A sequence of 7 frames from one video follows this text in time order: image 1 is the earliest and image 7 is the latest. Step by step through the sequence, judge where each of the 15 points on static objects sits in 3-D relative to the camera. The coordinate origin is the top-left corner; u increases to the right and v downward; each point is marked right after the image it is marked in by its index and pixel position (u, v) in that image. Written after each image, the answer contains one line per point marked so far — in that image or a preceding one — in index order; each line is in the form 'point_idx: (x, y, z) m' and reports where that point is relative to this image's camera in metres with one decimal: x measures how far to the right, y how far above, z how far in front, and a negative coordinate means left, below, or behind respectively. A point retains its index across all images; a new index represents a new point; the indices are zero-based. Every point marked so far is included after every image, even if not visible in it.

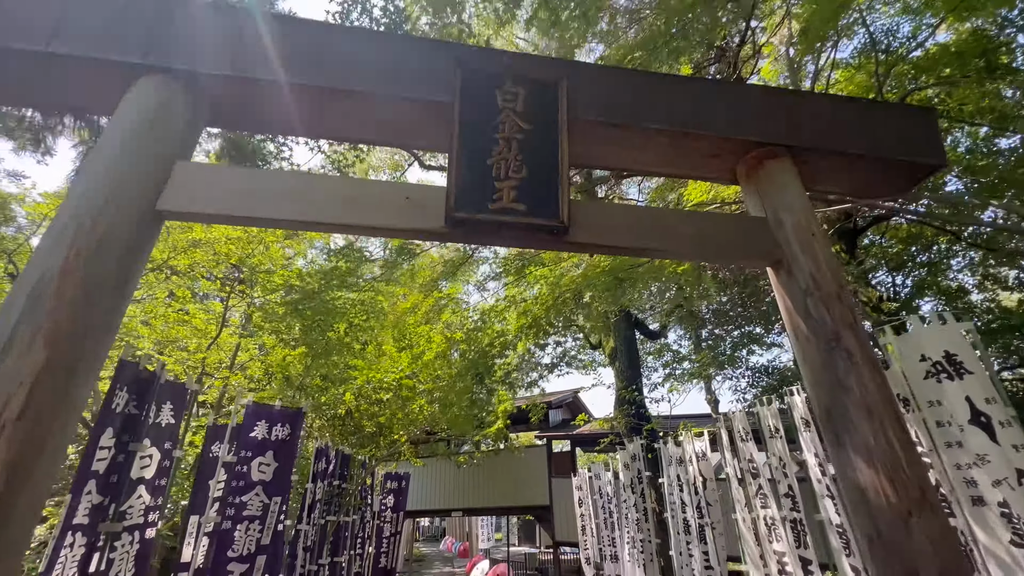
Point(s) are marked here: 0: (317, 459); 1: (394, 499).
0: (-2.9, -2.5, +6.6) m
1: (-2.9, -5.1, +11.0) m
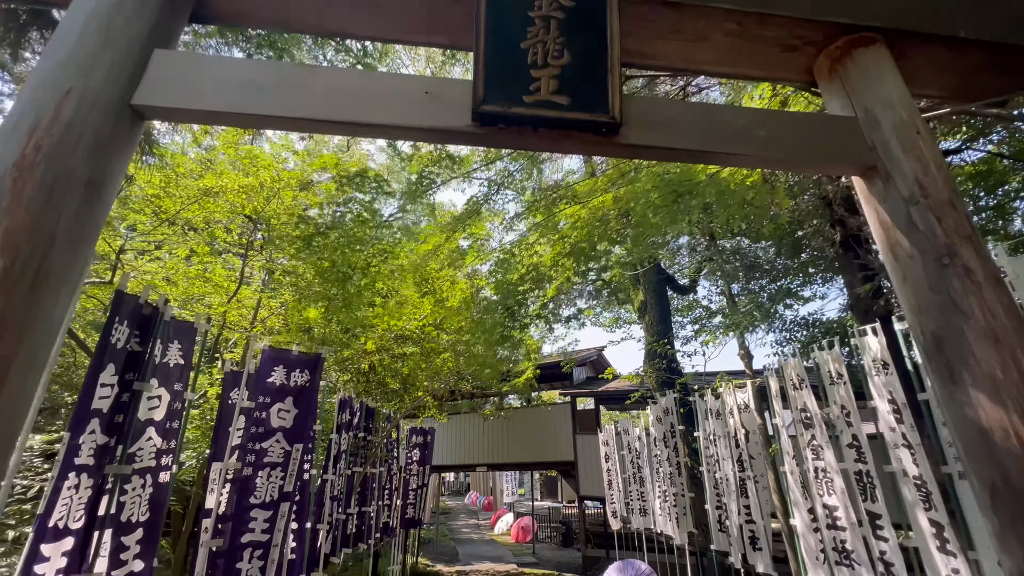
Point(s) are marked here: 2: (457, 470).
0: (-2.4, -1.7, +6.4) m
1: (-2.2, -4.0, +11.1) m
2: (-2.0, -6.9, +17.0) m
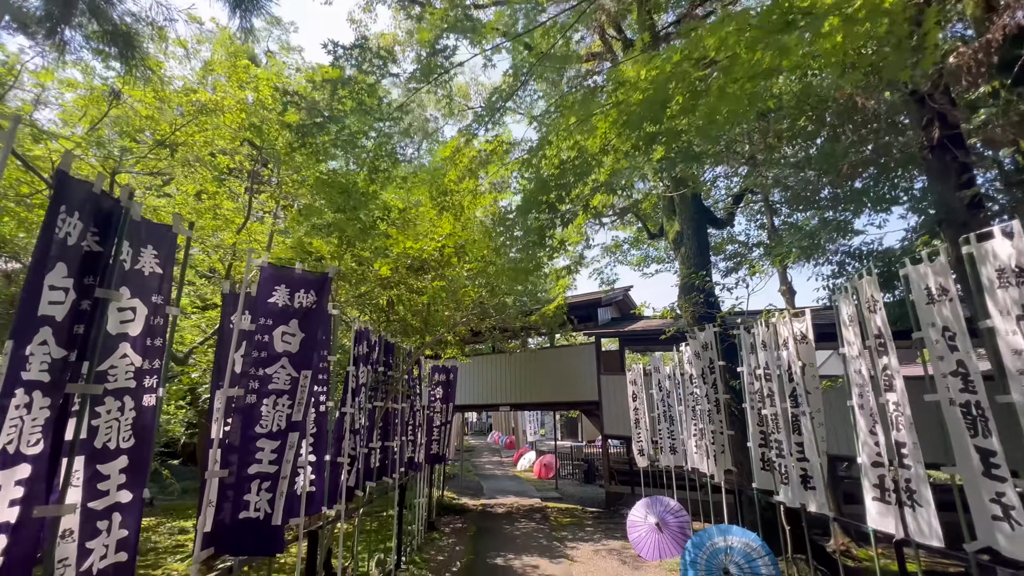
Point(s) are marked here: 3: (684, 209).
0: (-2.1, -0.7, +6.0) m
1: (-1.6, -2.5, +10.9) m
2: (-1.1, -4.6, +17.1) m
3: (+3.7, +1.7, +9.6) m
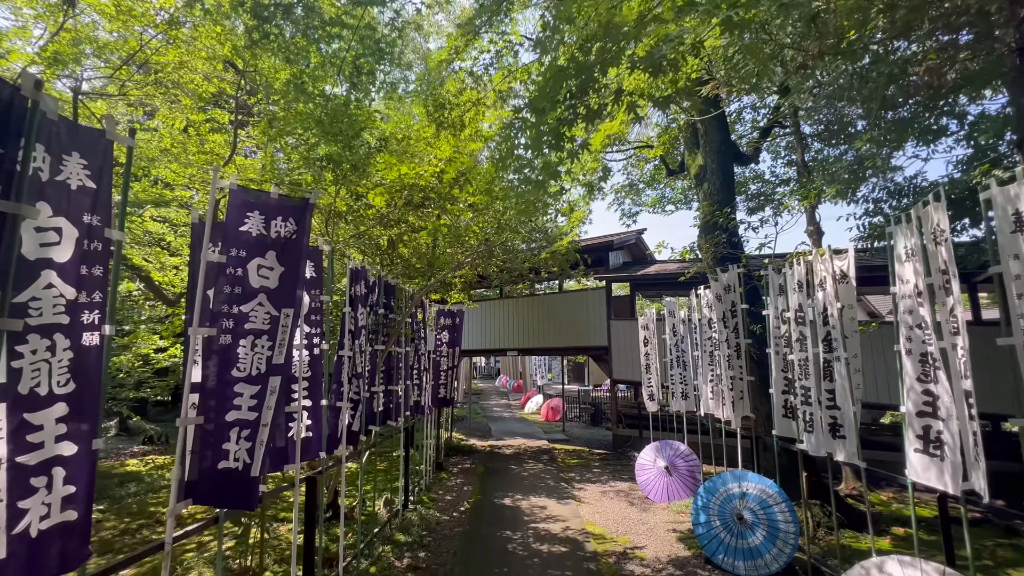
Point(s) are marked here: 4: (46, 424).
0: (-2.0, +0.1, +5.6) m
1: (-1.5, -1.1, +10.6) m
2: (-0.8, -2.5, +17.0) m
3: (+3.8, +2.9, +8.8) m
4: (-2.2, -0.6, +2.1) m
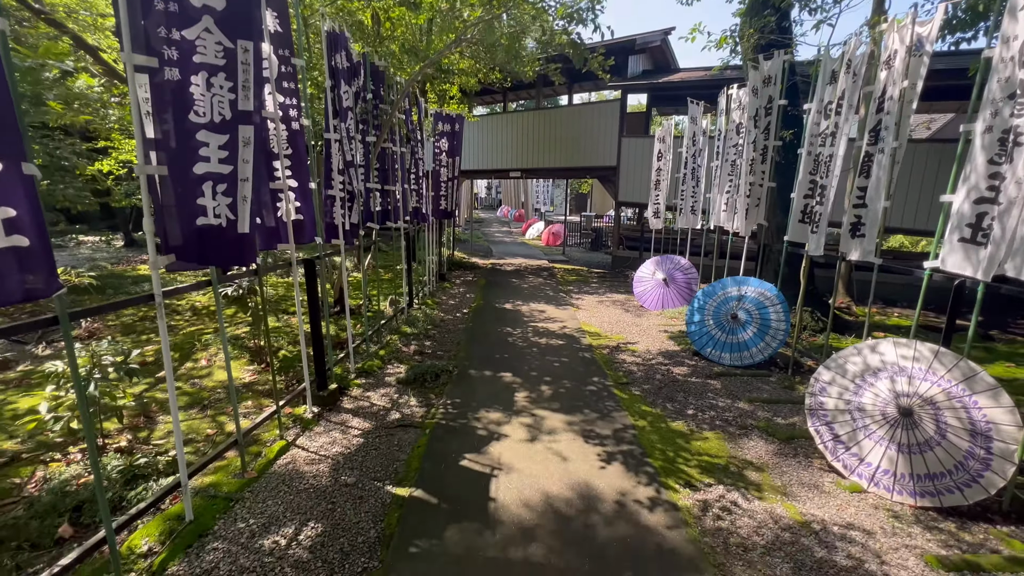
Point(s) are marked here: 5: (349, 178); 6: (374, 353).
0: (-1.9, +2.5, +4.7) m
1: (-1.4, +3.2, +9.8) m
2: (-0.7, +4.1, +16.3) m
3: (+4.0, +6.1, +6.7) m
4: (-2.1, +0.6, +1.7) m
5: (-1.9, +1.3, +5.1) m
6: (-1.8, -0.9, +5.9) m
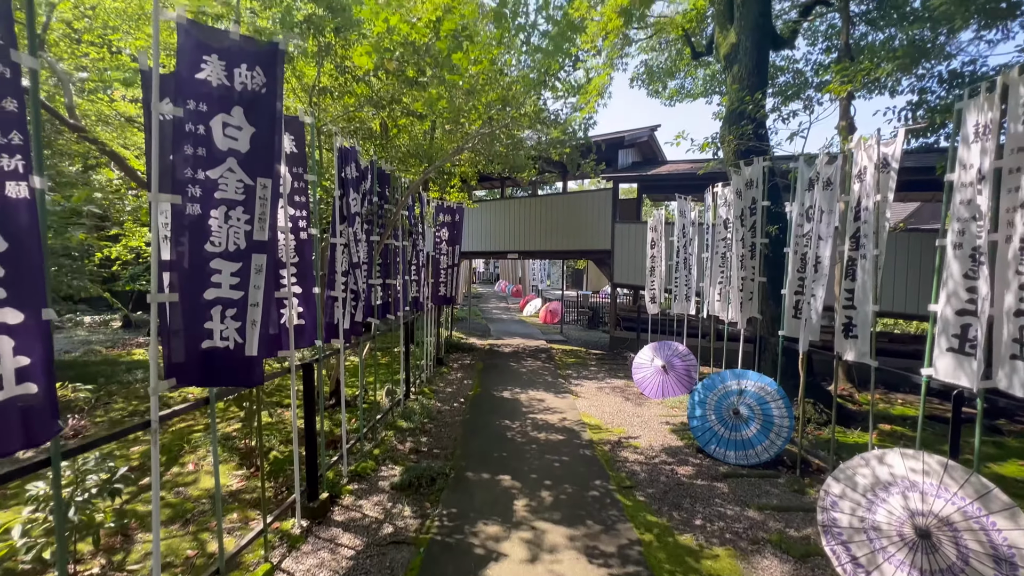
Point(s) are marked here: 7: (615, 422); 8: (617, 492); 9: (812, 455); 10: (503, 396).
0: (-1.9, +1.4, +5.1) m
1: (-1.4, +1.3, +10.2) m
2: (-0.8, +1.2, +16.7) m
3: (+4.0, +4.7, +7.6) m
4: (-2.1, 0.0, +1.8) m
5: (-1.9, +0.1, +5.3) m
6: (-1.8, -2.1, +5.7) m
7: (+1.7, -2.2, +7.2) m
8: (+1.2, -2.2, +4.9) m
9: (+3.8, -2.1, +5.7) m
10: (-0.2, -2.1, +8.6) m
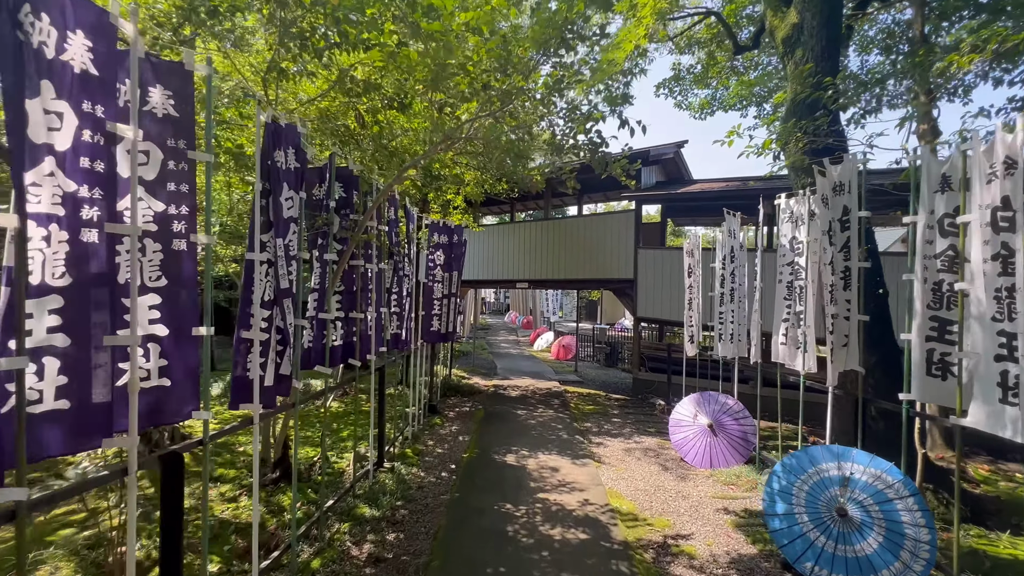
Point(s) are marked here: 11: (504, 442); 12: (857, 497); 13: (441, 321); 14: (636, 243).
0: (-1.9, +1.1, +3.5) m
1: (-1.3, +0.6, +8.6) m
2: (-0.5, +0.1, +15.1) m
3: (+4.1, +4.1, +6.1) m
4: (-2.2, -0.1, +0.2) m
5: (-1.9, -0.2, +3.7) m
6: (-1.8, -2.4, +3.9) m
7: (+1.7, -2.6, +5.3) m
8: (+1.1, -2.5, +3.1) m
9: (+3.8, -2.5, +3.8) m
10: (-0.1, -2.6, +6.7) m
11: (-0.1, -2.6, +7.7) m
12: (+3.1, -1.8, +4.0) m
13: (-1.4, -0.6, +8.6) m
14: (+3.4, +1.2, +12.2) m
